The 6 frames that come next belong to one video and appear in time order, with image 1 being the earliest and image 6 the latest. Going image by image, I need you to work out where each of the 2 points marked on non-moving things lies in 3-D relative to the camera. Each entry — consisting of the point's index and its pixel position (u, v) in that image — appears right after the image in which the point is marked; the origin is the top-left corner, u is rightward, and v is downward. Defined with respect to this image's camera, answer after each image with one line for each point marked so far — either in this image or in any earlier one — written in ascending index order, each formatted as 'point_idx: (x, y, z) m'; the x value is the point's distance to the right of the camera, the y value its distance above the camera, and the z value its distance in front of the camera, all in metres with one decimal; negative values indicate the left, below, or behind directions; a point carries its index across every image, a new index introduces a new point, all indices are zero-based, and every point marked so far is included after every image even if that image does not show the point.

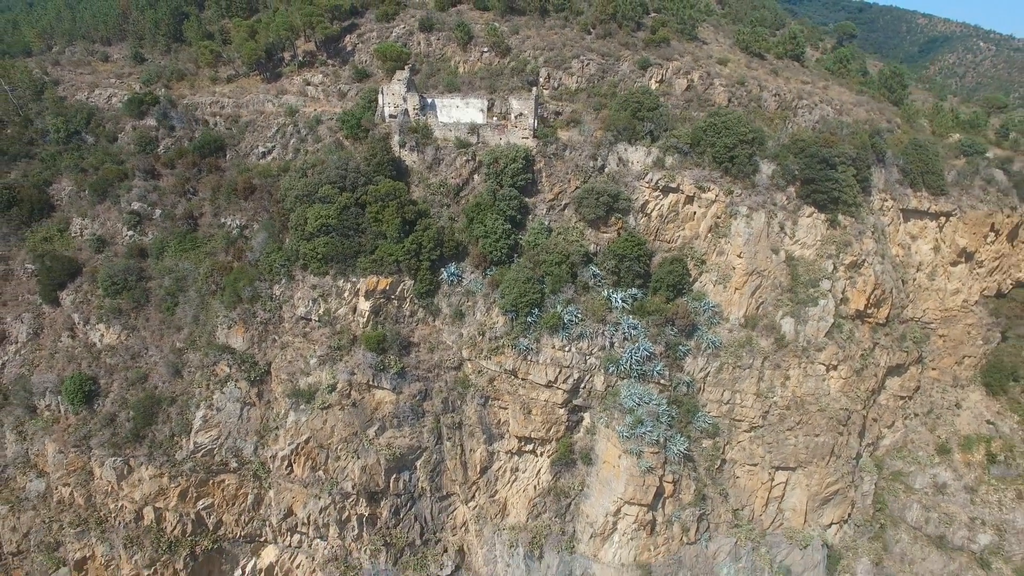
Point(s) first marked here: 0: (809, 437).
0: (+9.7, -4.8, +18.0) m
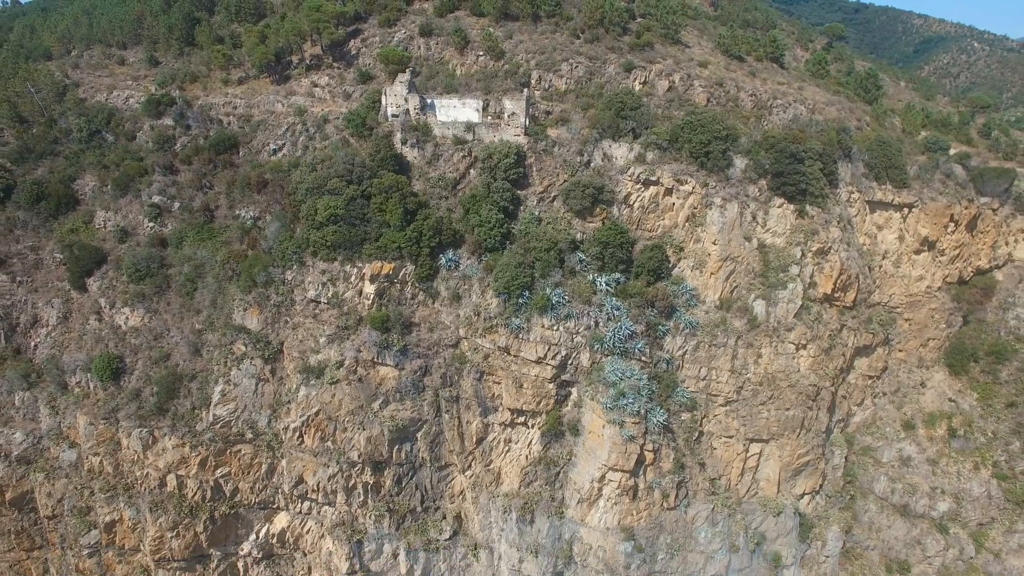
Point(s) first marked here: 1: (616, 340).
0: (+9.5, -4.3, +19.5) m
1: (+3.5, -1.7, +18.7) m
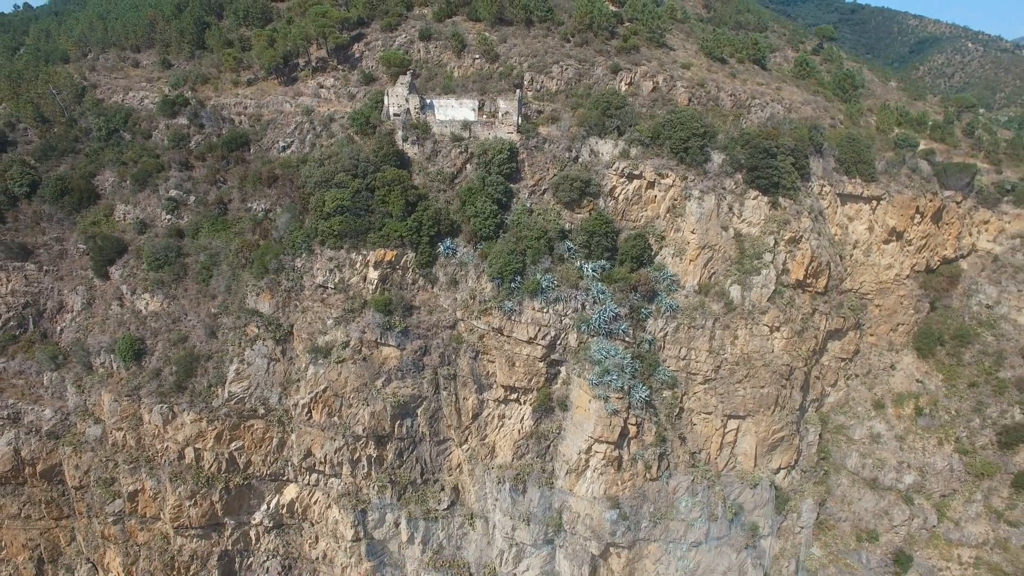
0: (+9.2, -3.8, +21.0) m
1: (+3.2, -1.2, +20.2) m
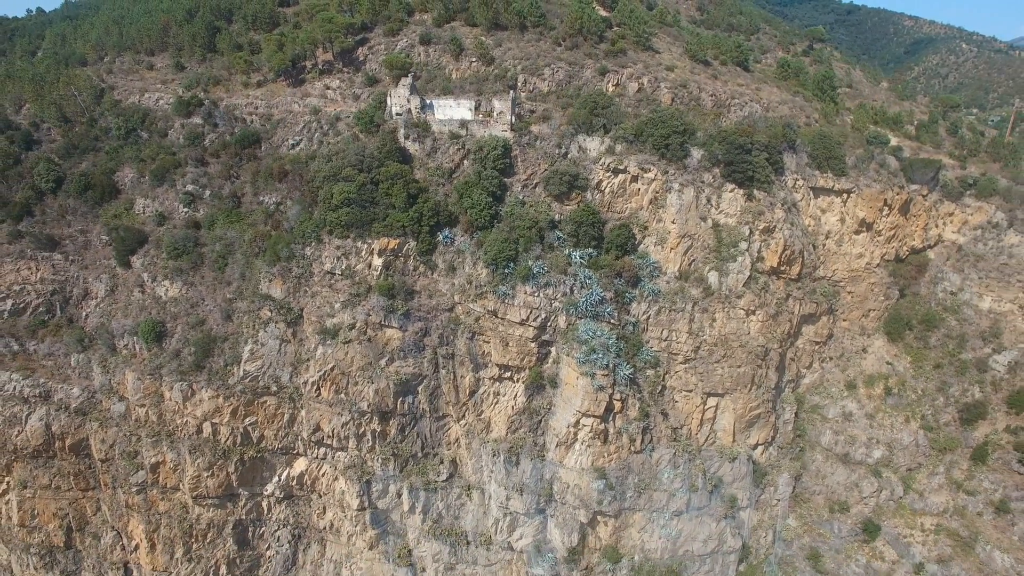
0: (+9.0, -3.2, +22.7) m
1: (+3.0, -0.7, +21.9) m
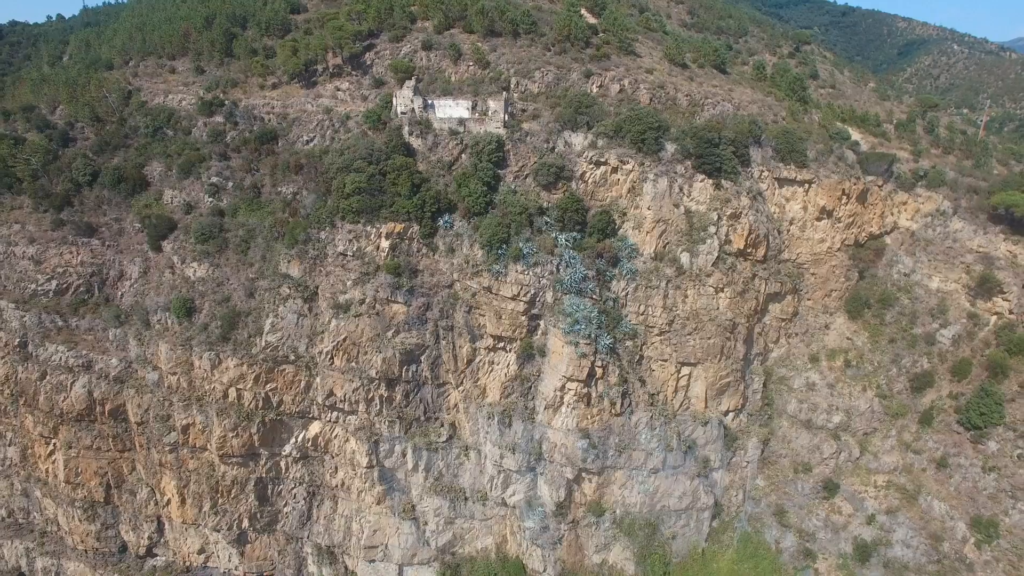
0: (+8.7, -2.3, +25.3) m
1: (+2.7, +0.3, +24.5) m
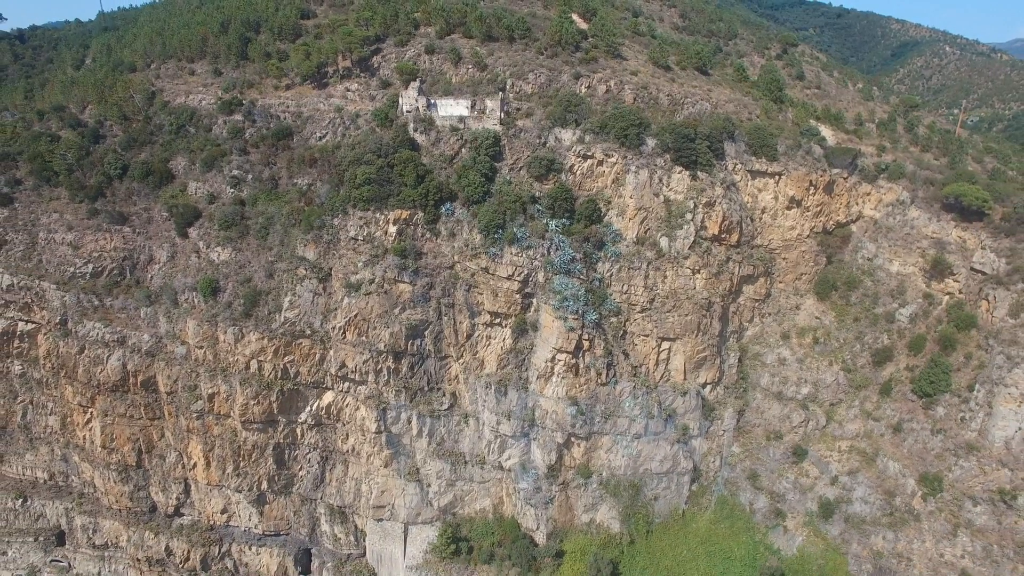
0: (+8.4, -1.4, +27.8) m
1: (+2.4, +1.2, +27.1) m
